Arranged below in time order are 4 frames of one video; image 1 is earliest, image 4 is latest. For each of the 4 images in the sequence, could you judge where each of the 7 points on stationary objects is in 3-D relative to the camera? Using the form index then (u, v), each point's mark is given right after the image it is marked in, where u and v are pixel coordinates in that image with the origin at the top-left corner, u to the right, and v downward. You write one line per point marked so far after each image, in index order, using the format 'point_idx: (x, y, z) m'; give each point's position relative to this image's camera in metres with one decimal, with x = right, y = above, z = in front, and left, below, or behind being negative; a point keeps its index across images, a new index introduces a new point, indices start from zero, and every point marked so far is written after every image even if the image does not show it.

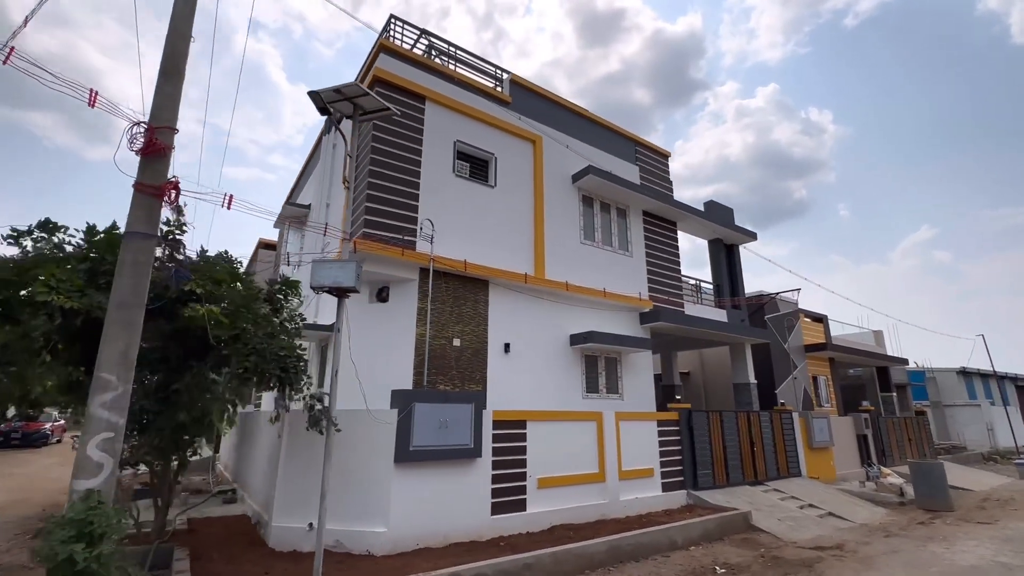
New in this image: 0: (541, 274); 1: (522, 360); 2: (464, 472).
0: (+0.6, +0.3, +11.6) m
1: (+0.2, -1.7, +10.8) m
2: (-0.9, -3.3, +8.3) m
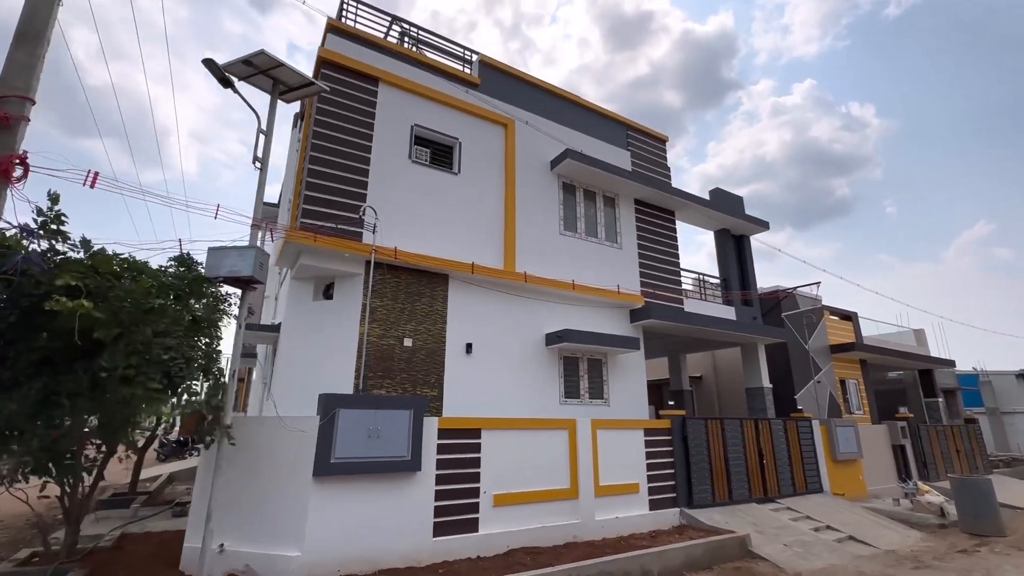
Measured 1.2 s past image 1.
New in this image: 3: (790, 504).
0: (-0.1, +0.5, +10.5) m
1: (-0.5, -1.6, +9.8) m
2: (-1.8, -3.1, +7.3) m
3: (+6.8, -5.3, +11.5) m
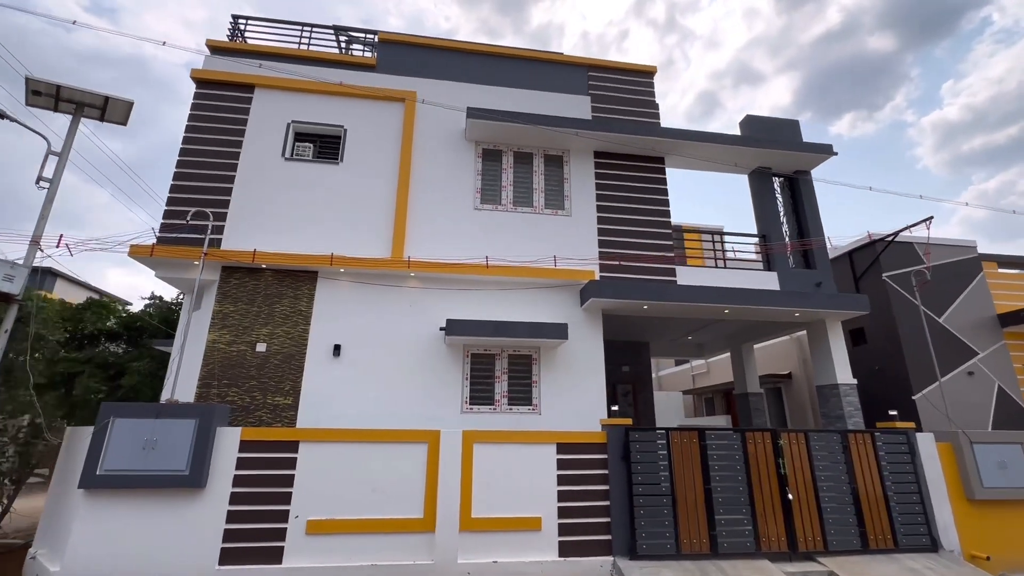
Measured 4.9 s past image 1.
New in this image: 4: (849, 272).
0: (-2.3, +0.6, +9.2) m
1: (-2.8, -1.4, +8.5) m
2: (-4.7, -3.1, +6.6) m
3: (+5.0, -4.3, +7.2) m
4: (+8.5, +0.4, +11.8) m
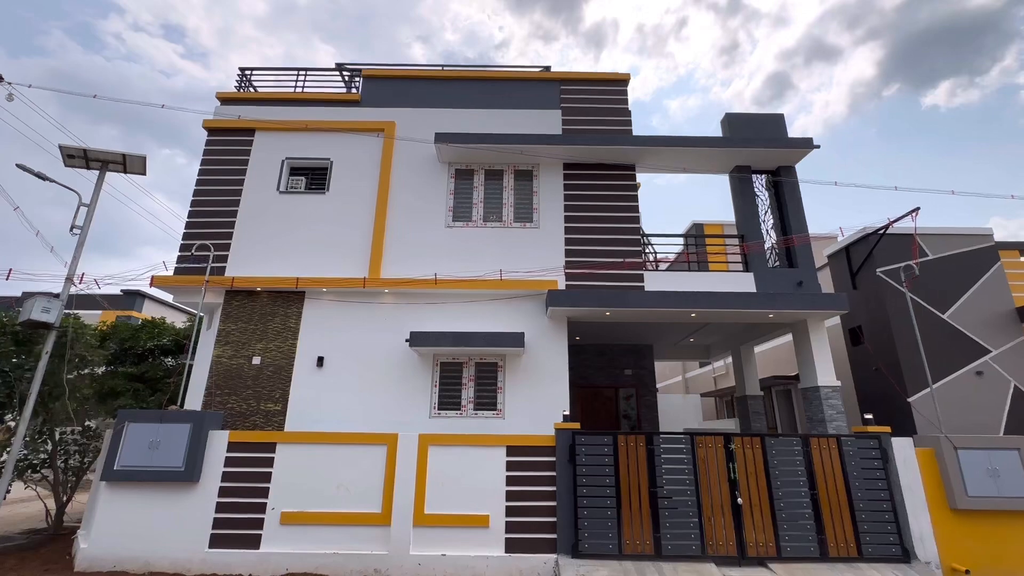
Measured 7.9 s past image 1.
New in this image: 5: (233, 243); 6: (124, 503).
0: (-3.0, +0.3, +10.1) m
1: (-3.5, -1.8, +9.5) m
2: (-5.6, -3.5, +7.8) m
3: (+4.2, -4.3, +7.1) m
4: (+8.0, +0.5, +11.2) m
5: (-6.2, +1.0, +10.4) m
6: (-6.4, -3.6, +7.8) m
